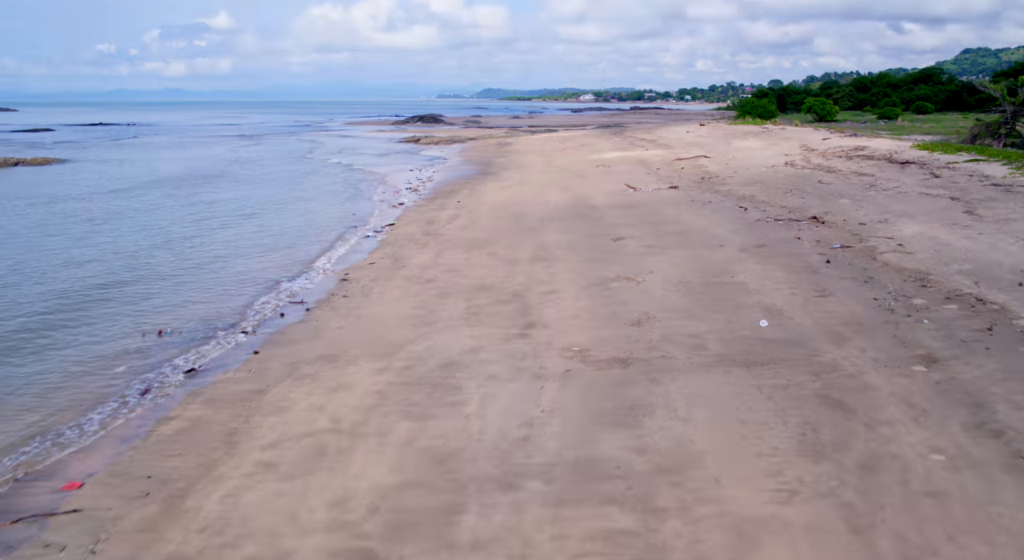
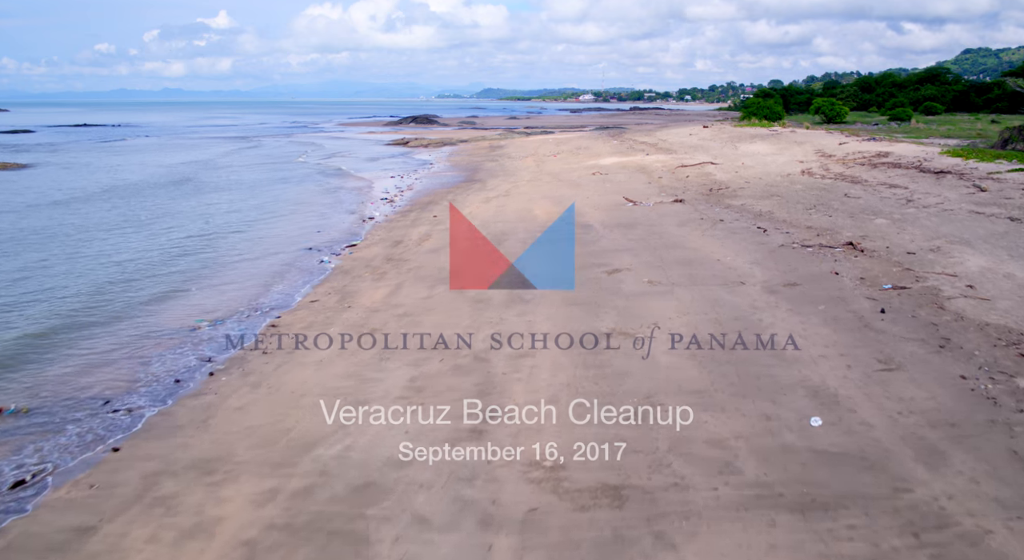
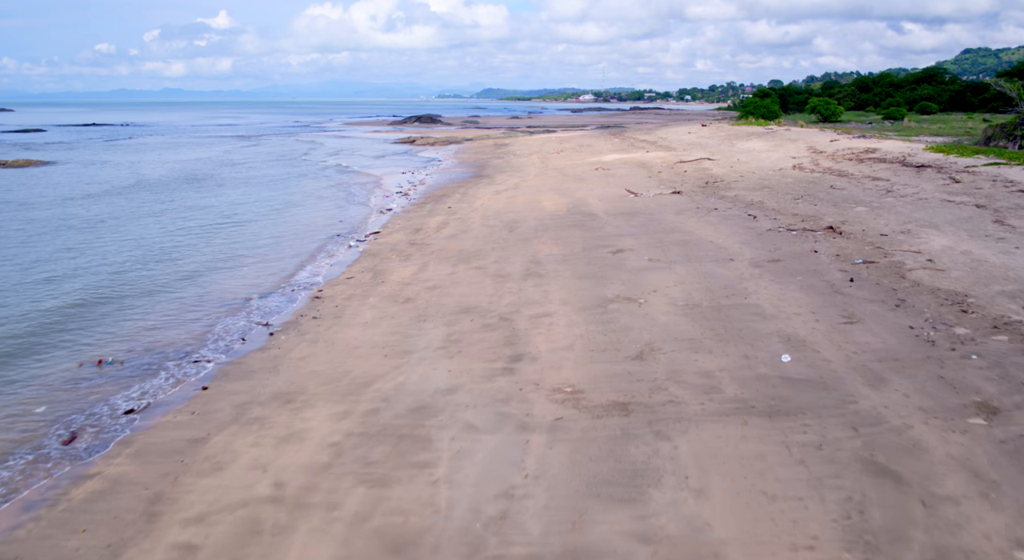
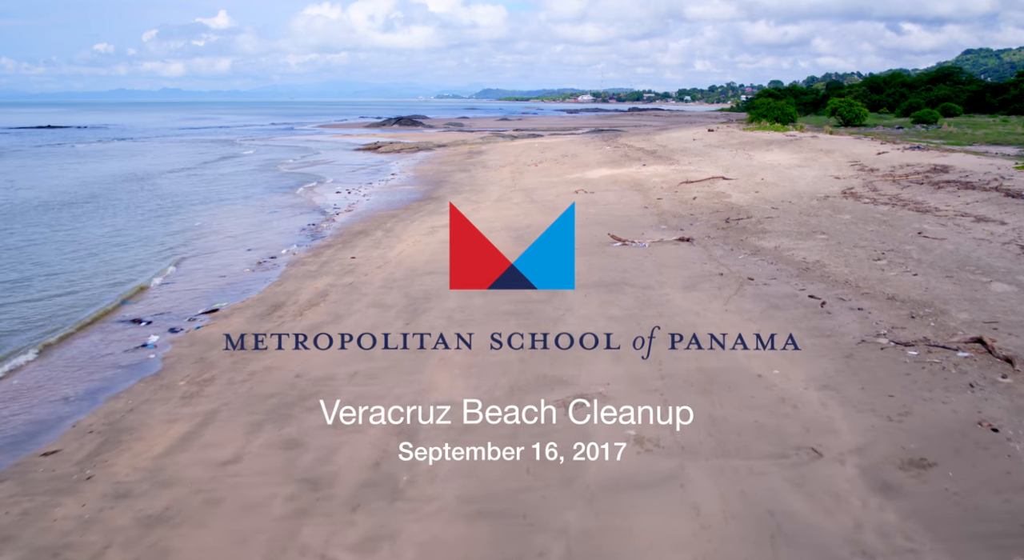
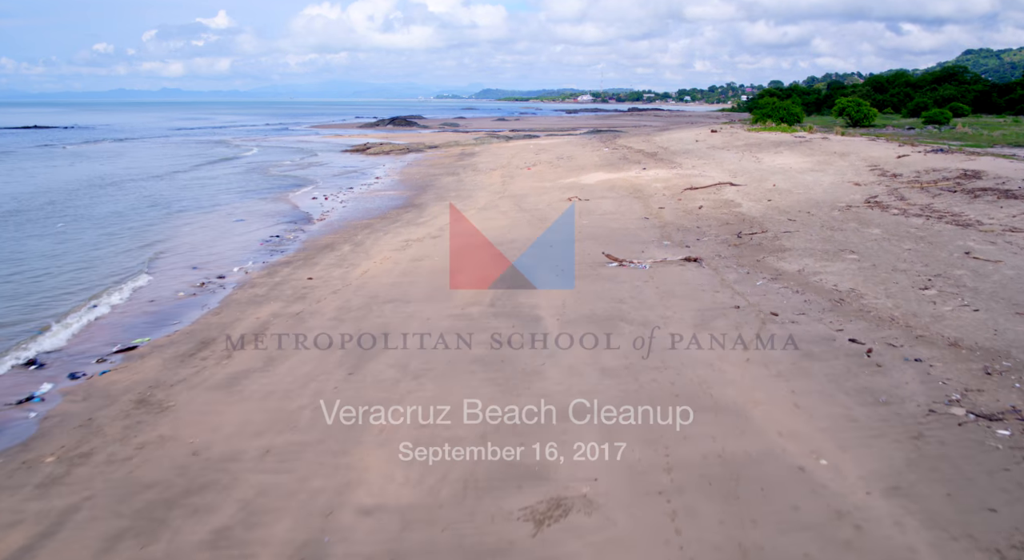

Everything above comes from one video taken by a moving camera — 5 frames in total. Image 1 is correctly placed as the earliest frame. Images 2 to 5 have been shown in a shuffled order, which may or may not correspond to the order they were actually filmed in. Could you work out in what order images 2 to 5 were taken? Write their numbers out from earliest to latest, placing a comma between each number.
3, 2, 4, 5
